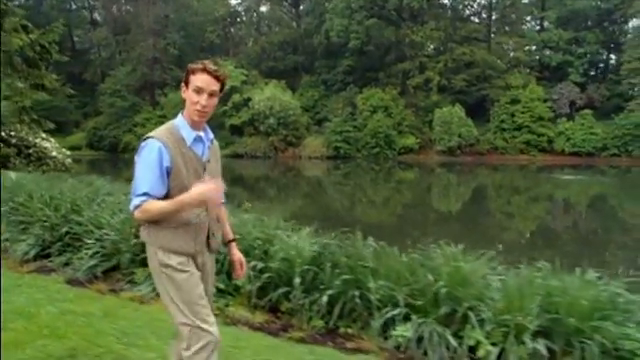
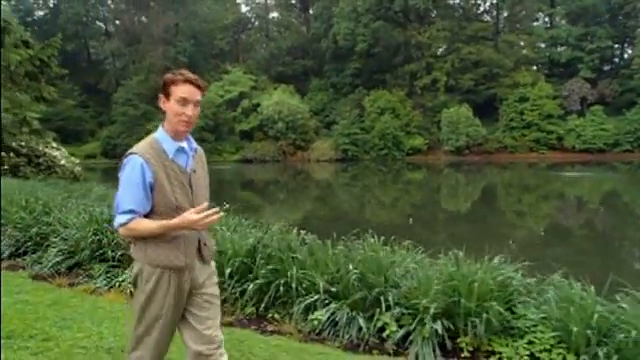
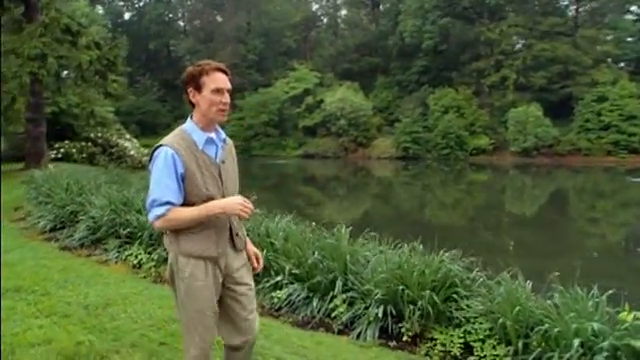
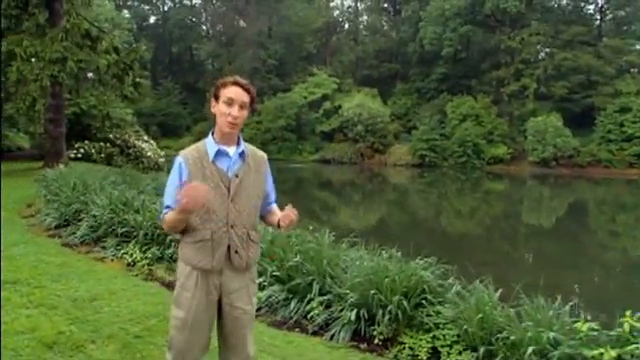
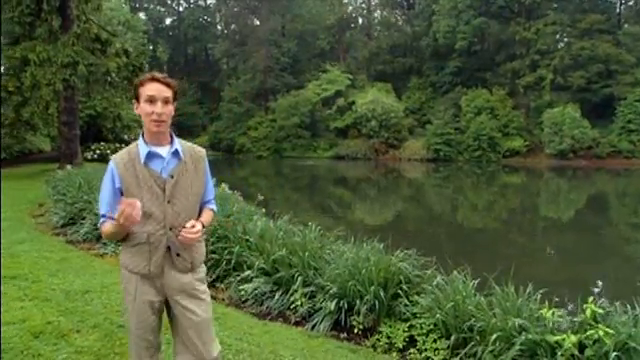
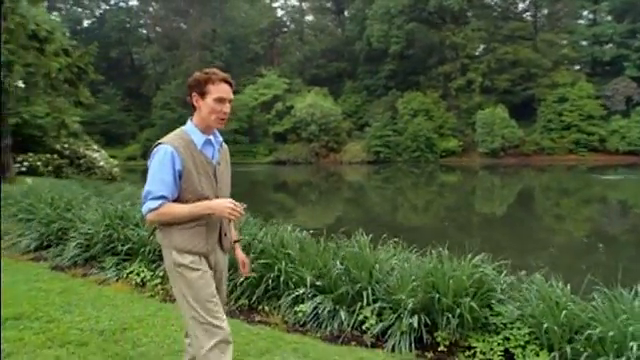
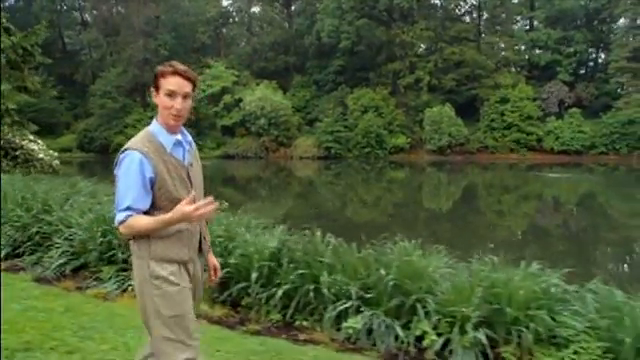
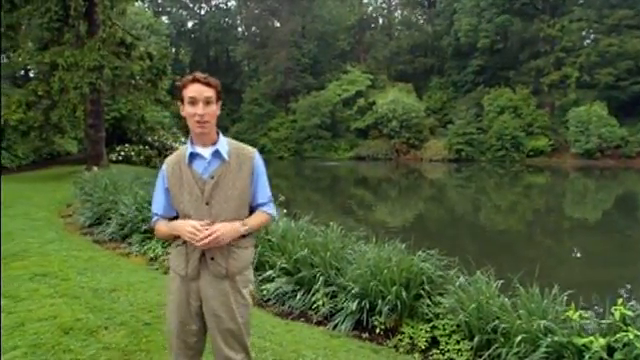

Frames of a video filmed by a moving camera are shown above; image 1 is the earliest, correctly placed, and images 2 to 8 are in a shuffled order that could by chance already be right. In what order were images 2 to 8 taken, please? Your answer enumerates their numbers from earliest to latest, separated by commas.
7, 2, 6, 3, 4, 5, 8
